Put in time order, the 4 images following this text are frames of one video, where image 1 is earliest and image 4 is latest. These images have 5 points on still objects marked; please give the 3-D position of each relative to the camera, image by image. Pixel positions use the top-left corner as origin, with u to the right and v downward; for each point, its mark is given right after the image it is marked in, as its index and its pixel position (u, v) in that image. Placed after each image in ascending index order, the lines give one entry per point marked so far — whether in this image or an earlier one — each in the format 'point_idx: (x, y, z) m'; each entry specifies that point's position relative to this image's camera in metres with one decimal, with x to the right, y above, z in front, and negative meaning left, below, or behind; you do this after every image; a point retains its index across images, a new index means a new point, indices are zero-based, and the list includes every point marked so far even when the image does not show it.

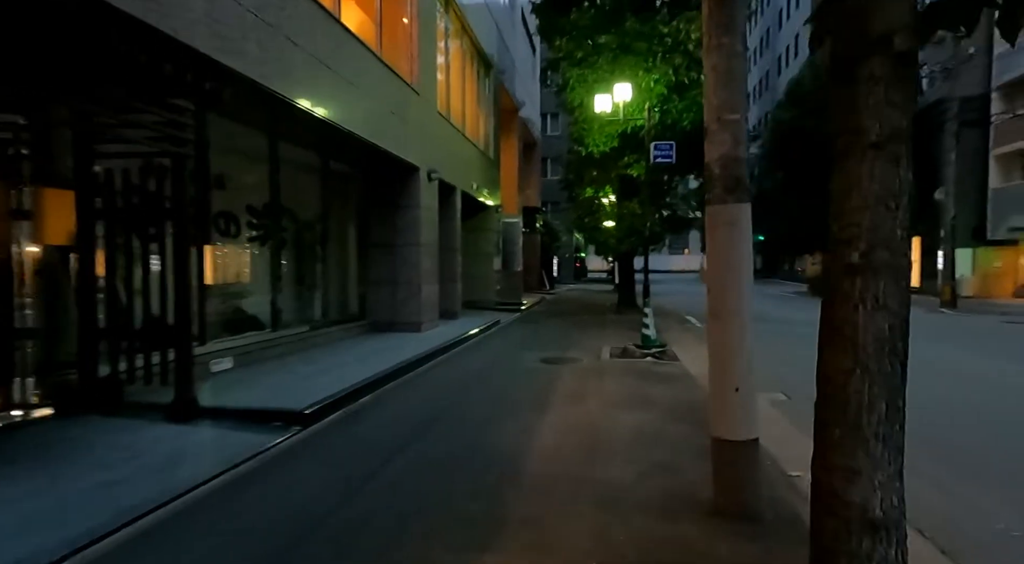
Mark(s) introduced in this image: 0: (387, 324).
0: (-3.0, -1.0, +14.8) m
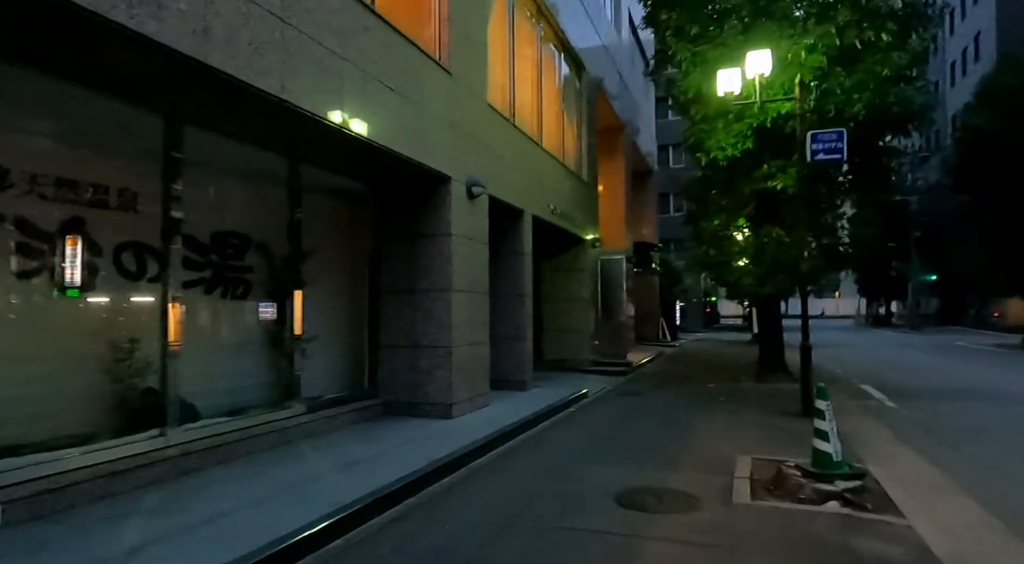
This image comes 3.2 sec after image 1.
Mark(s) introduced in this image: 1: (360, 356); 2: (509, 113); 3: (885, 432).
0: (-1.7, -2.0, +10.2) m
1: (-2.5, -1.2, +10.5) m
2: (-0.1, +3.6, +13.6) m
3: (+6.7, -2.6, +11.3) m
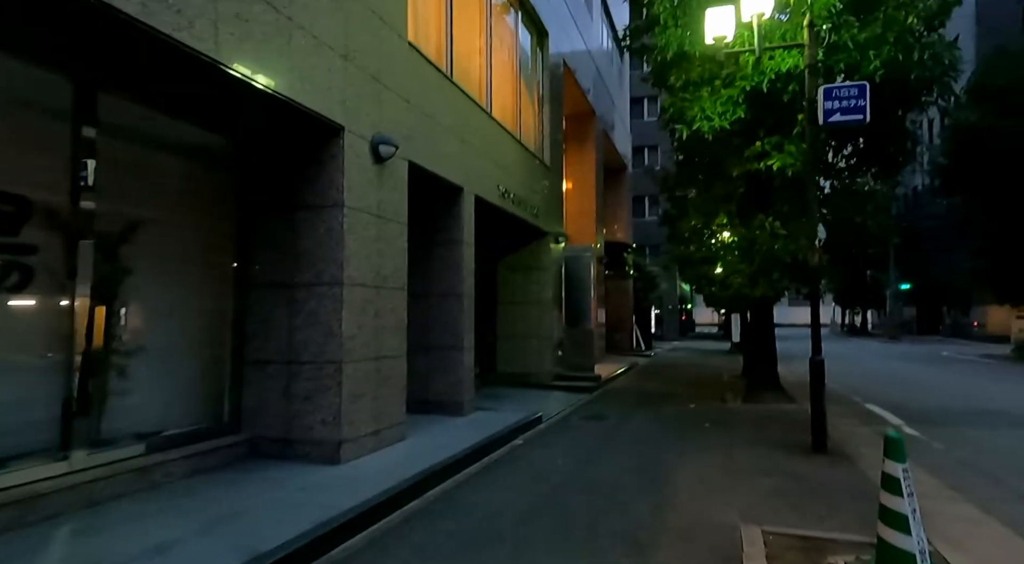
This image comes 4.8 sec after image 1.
0: (-2.7, -1.9, +7.4) m
1: (-3.5, -1.1, +7.6) m
2: (-1.1, +3.7, +10.8) m
3: (+5.6, -2.6, +8.7) m
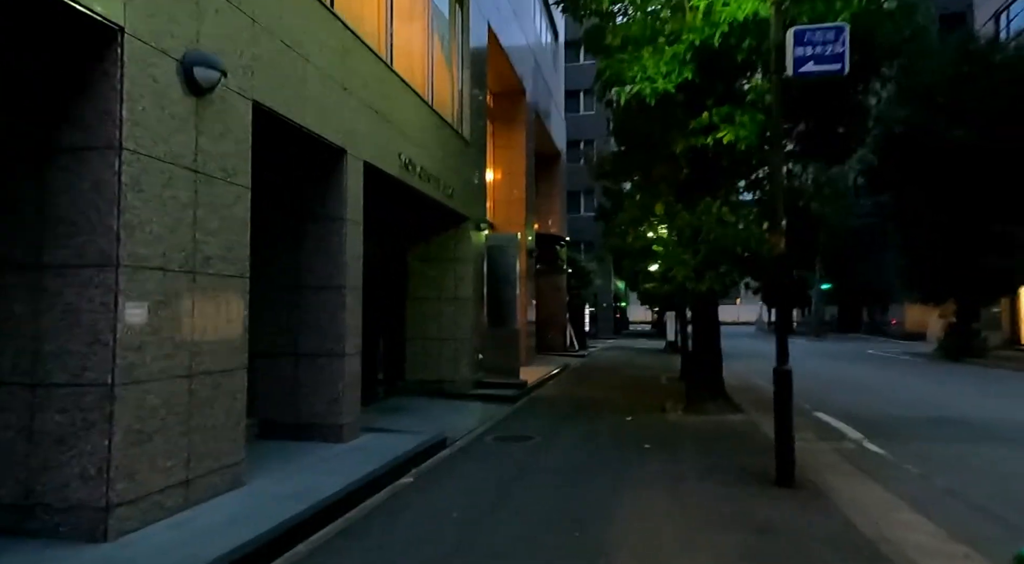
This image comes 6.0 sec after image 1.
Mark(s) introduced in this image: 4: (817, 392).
0: (-3.7, -1.7, +4.9) m
1: (-4.6, -0.9, +5.0) m
2: (-2.5, +3.9, +8.4) m
3: (+4.4, -2.5, +7.0) m
4: (+8.6, -3.0, +17.6) m
